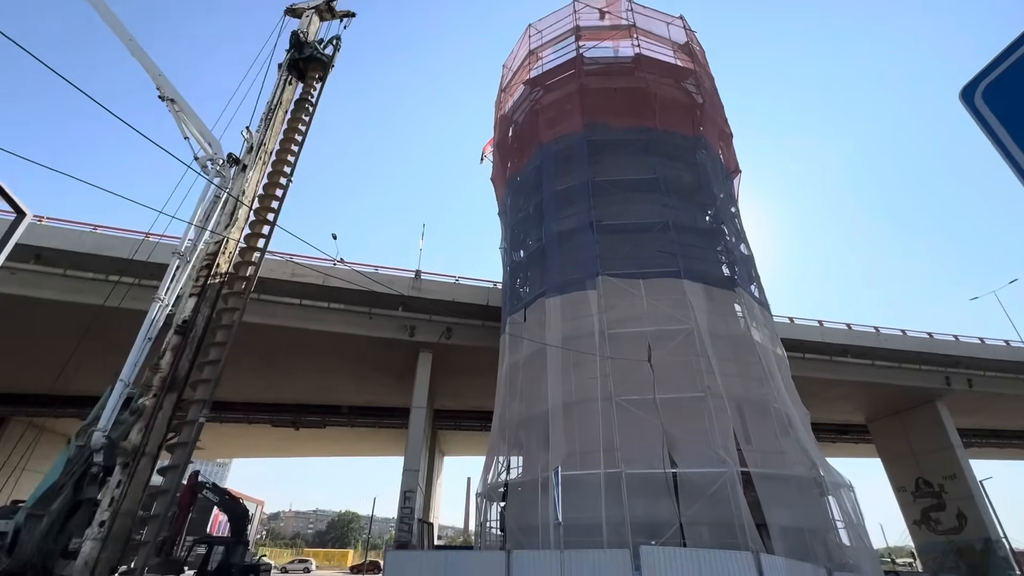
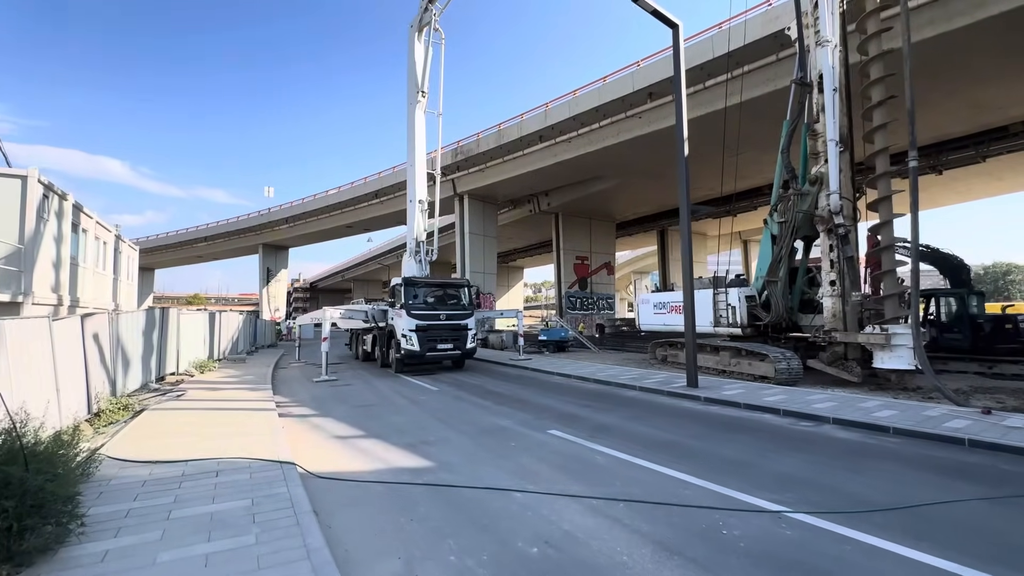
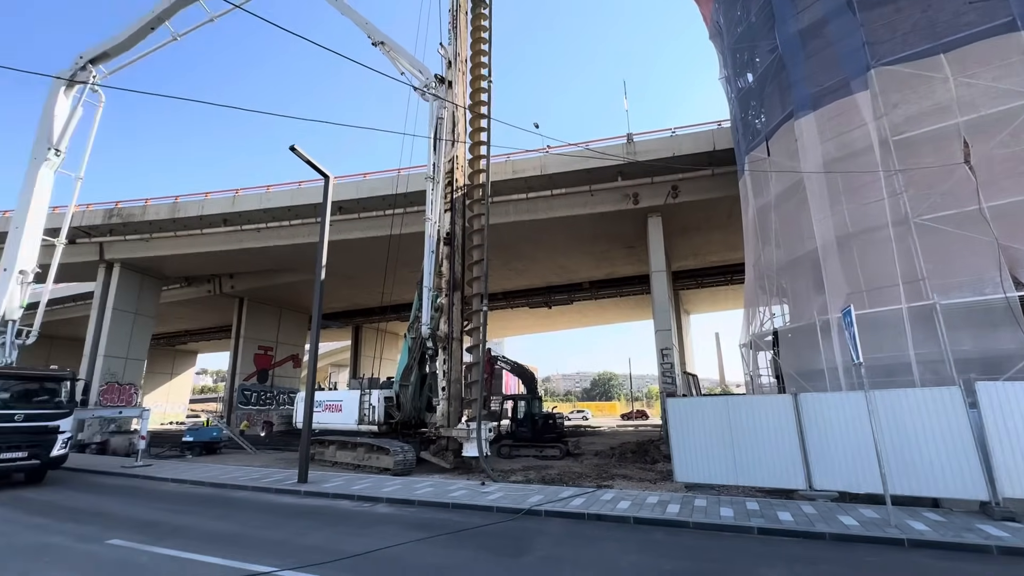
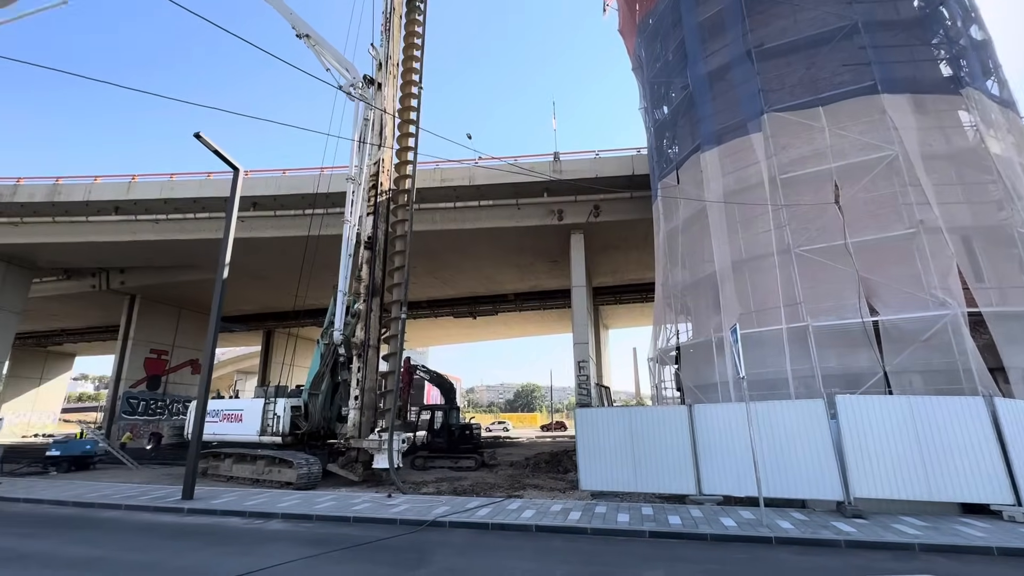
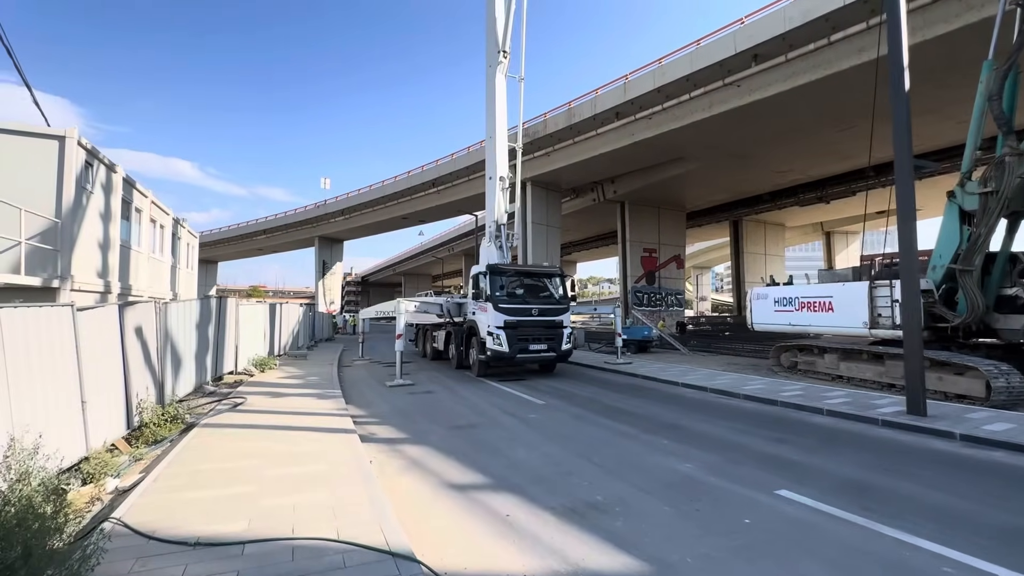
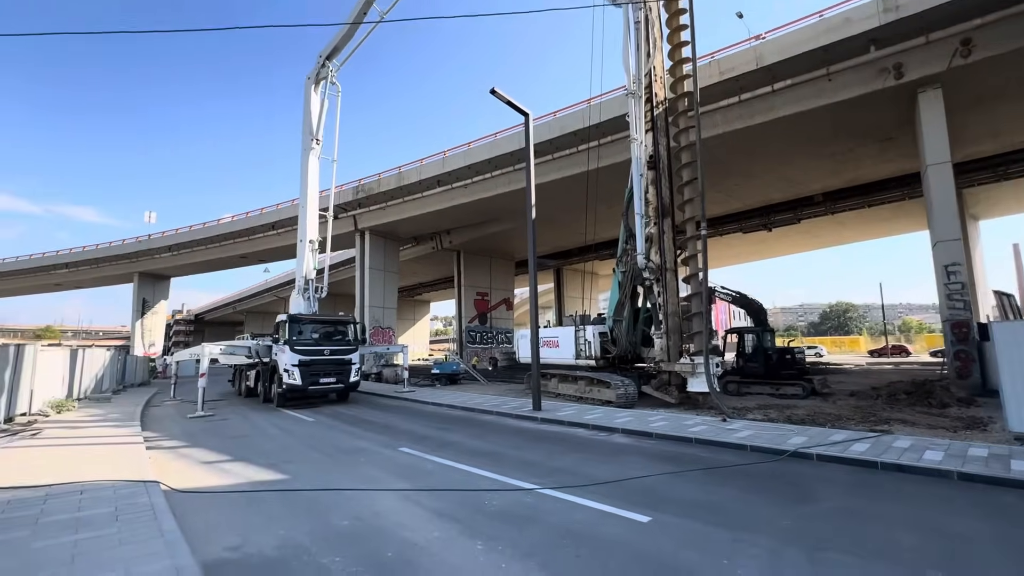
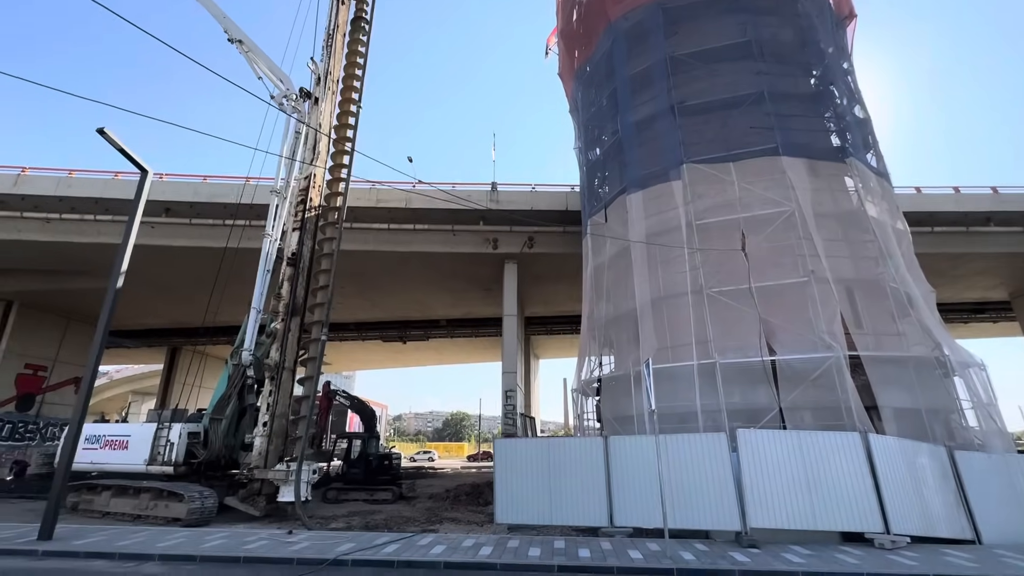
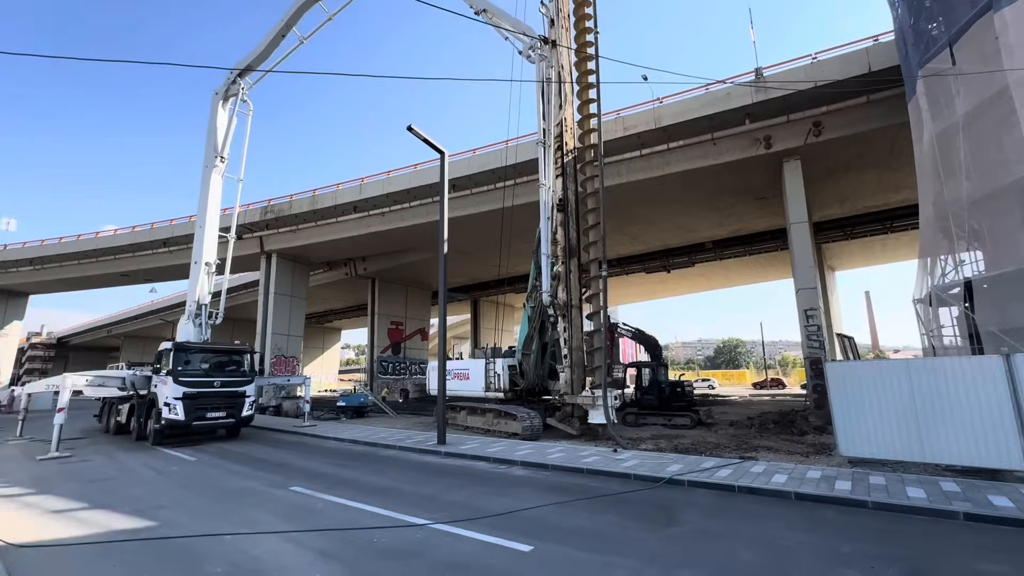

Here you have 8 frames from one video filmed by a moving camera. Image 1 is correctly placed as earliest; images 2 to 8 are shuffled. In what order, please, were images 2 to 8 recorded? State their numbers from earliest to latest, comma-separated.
7, 4, 3, 8, 6, 2, 5
